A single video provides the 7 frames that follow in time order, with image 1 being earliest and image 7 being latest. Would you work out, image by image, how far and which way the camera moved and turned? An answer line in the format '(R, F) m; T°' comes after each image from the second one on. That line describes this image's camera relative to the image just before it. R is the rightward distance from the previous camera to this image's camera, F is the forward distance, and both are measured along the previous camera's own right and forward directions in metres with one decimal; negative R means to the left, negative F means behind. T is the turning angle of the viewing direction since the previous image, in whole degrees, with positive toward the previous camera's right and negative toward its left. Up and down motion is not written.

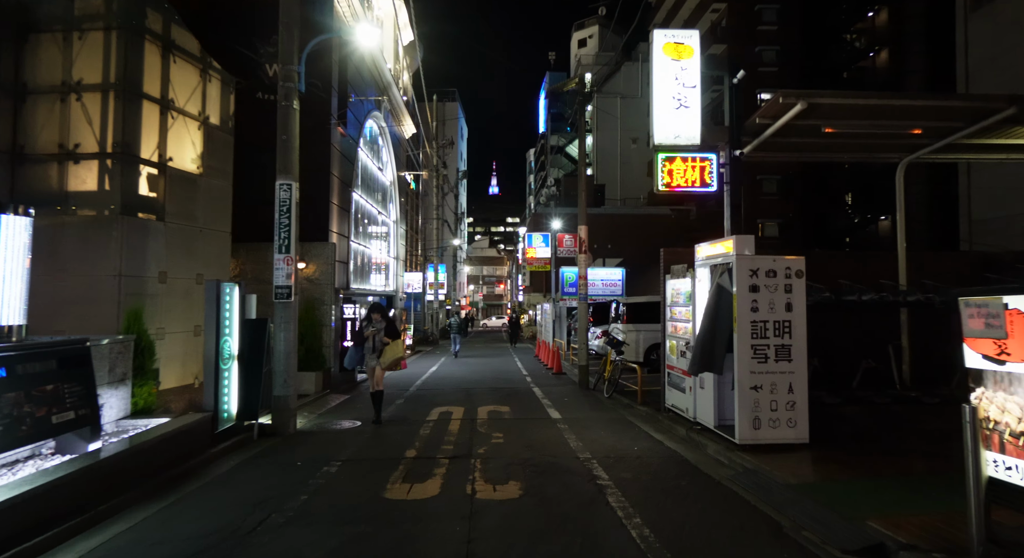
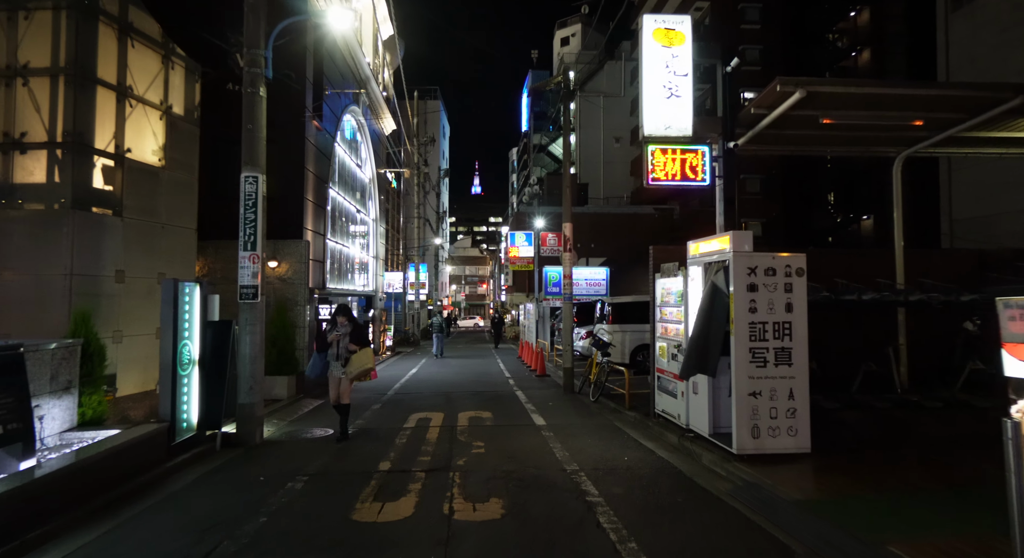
(0.0, +0.6) m; +2°
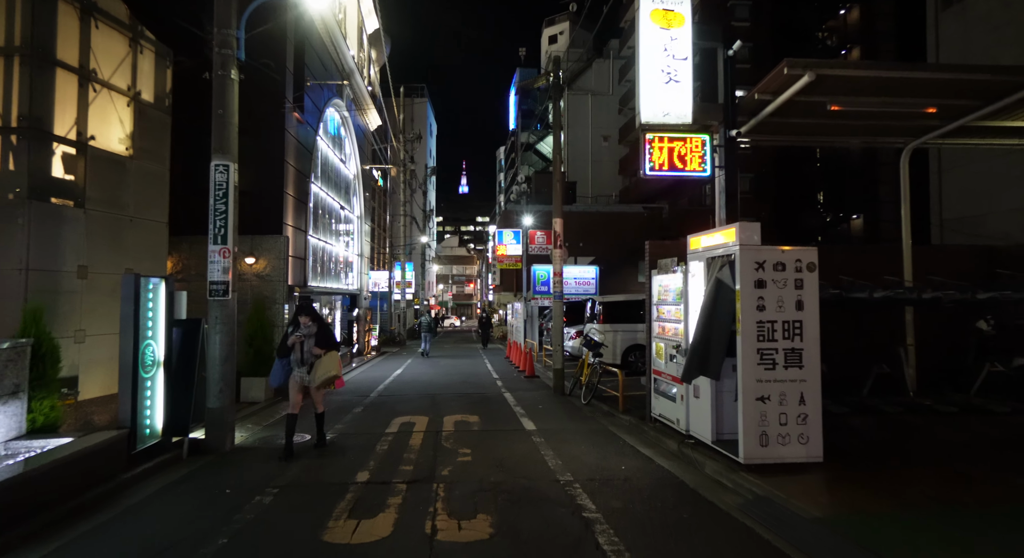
(0.0, +0.6) m; +1°
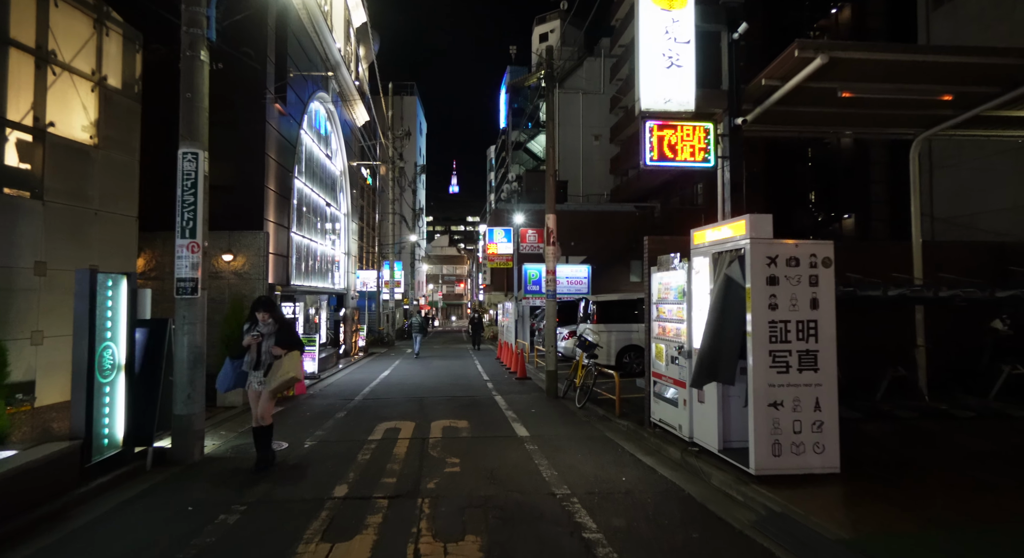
(0.0, +0.6) m; +1°
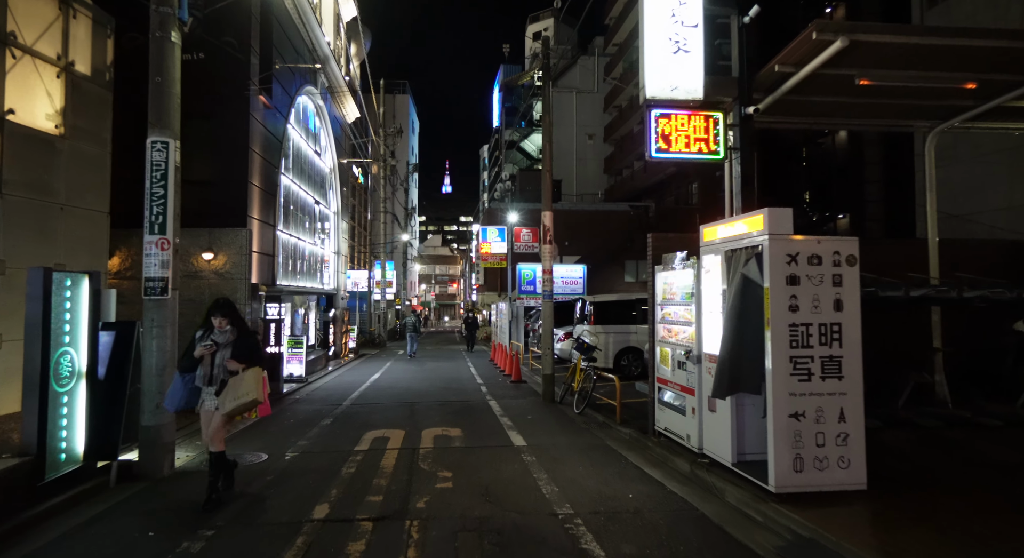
(0.0, +0.6) m; +1°
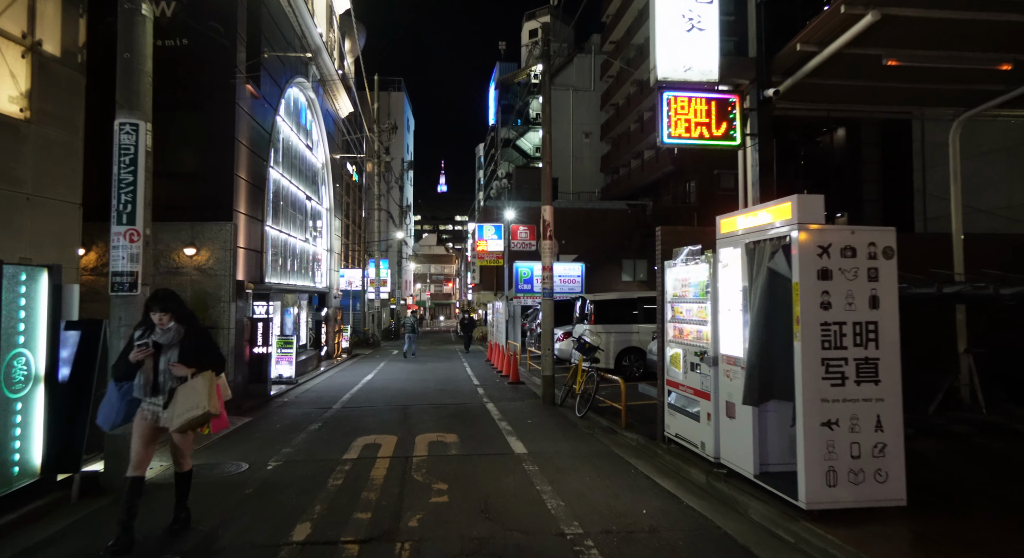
(-0.1, +0.6) m; 0°
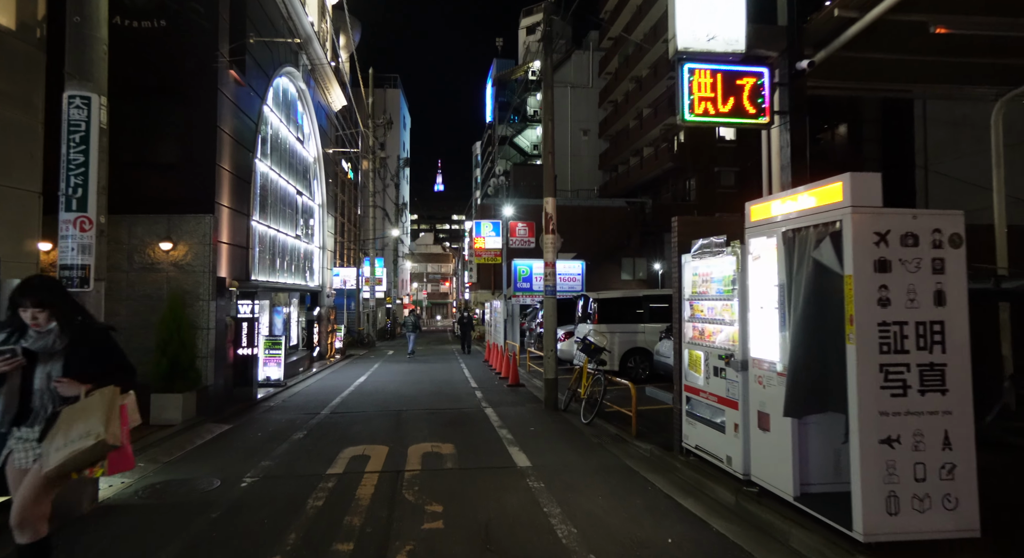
(-0.1, +0.8) m; 0°
